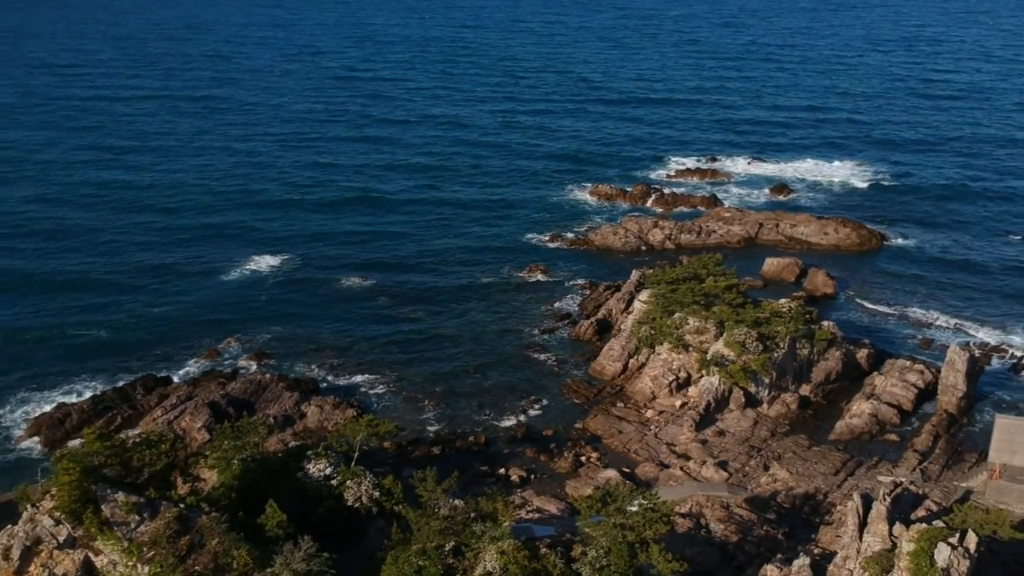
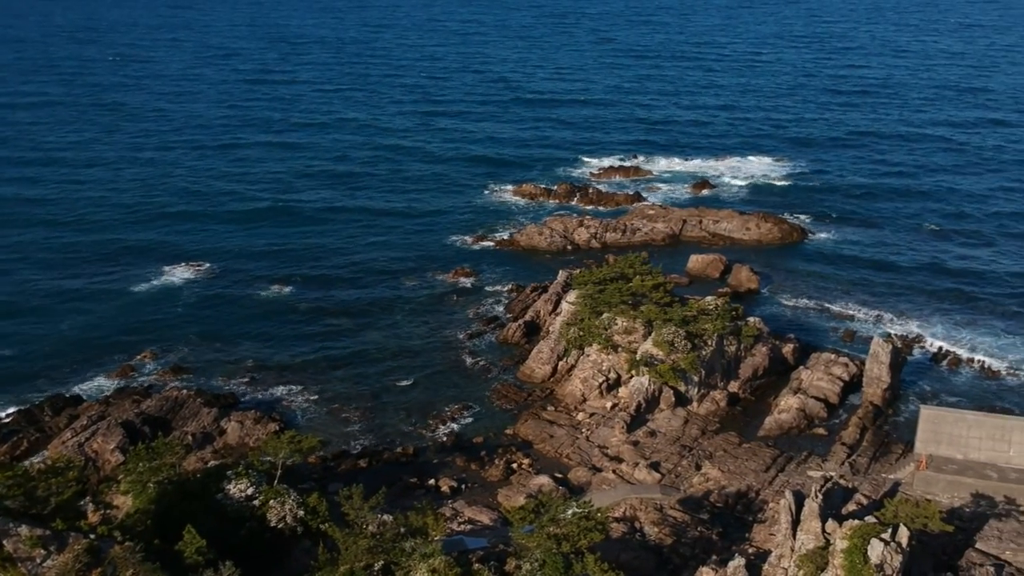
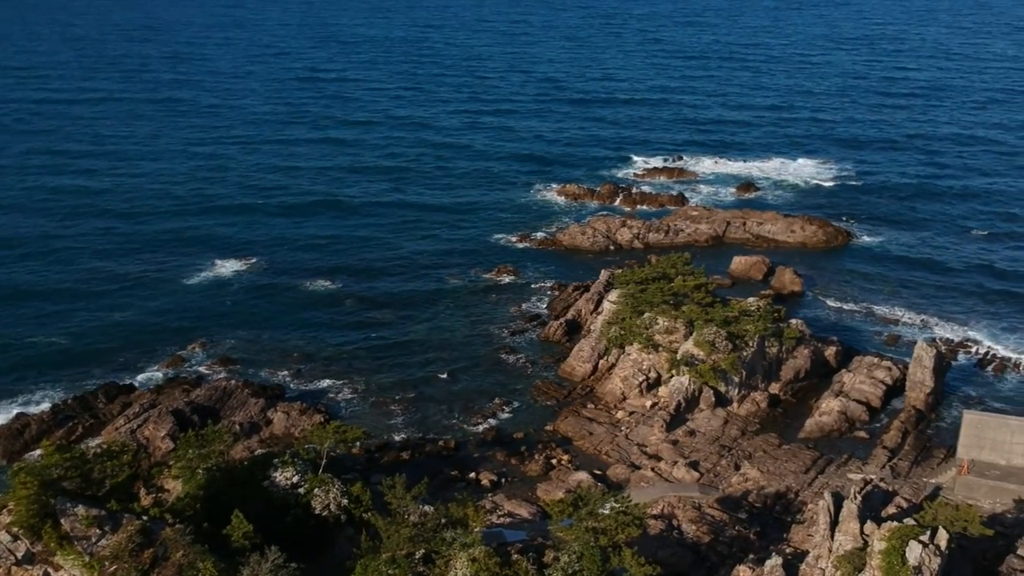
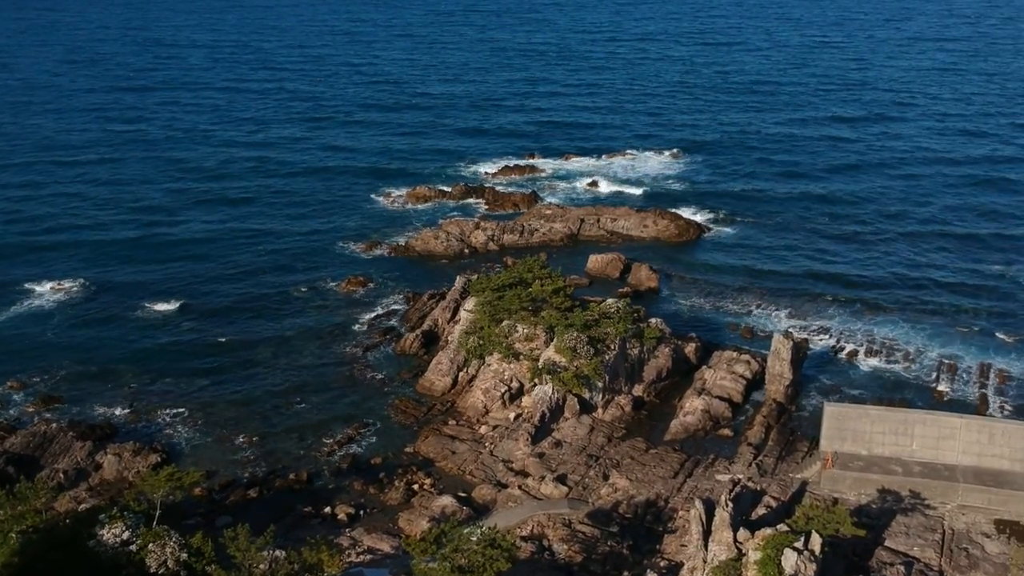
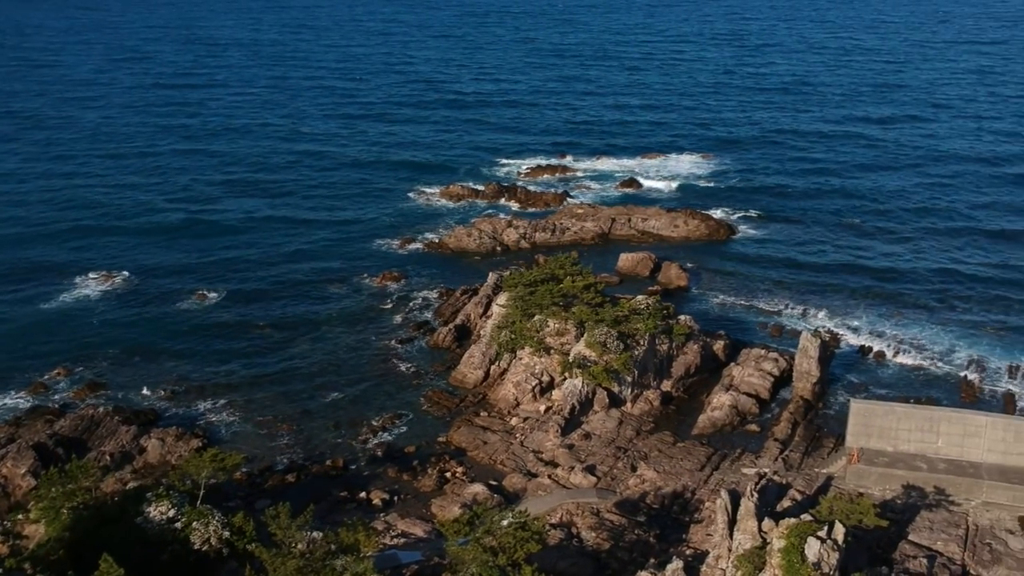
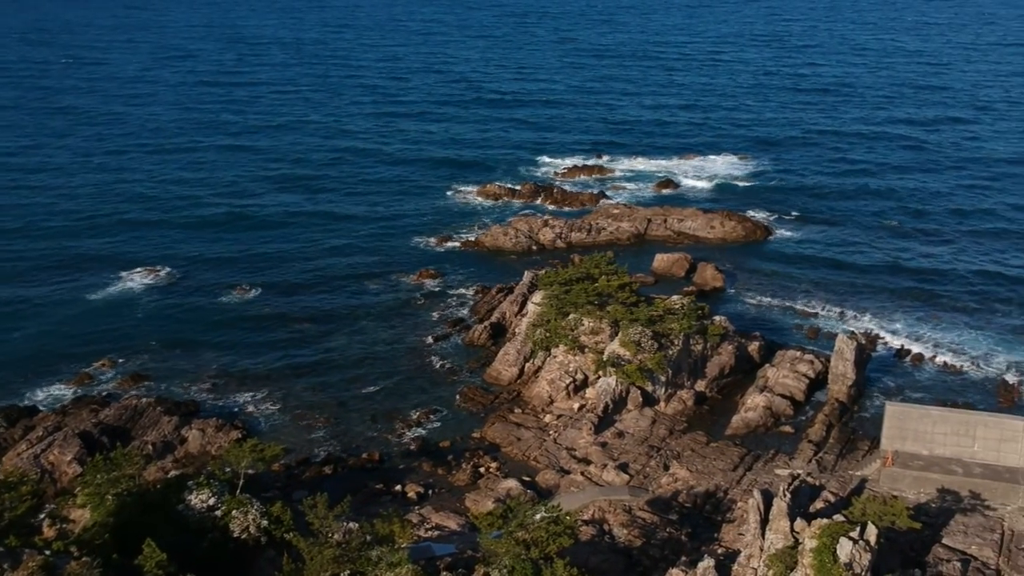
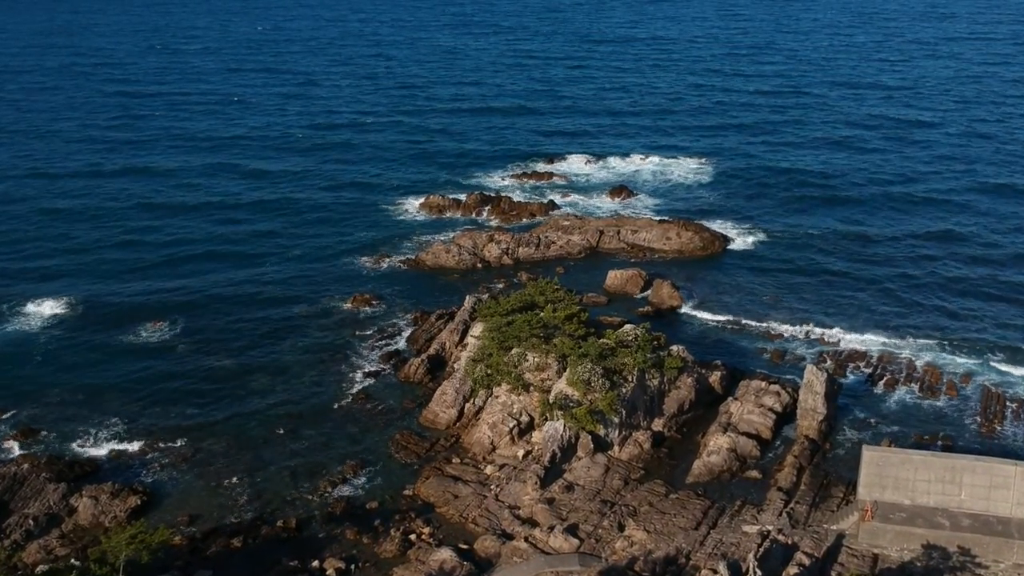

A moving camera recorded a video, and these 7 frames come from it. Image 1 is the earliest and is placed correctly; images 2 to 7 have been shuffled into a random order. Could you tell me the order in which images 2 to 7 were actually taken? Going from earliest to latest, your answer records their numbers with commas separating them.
3, 2, 6, 5, 4, 7
